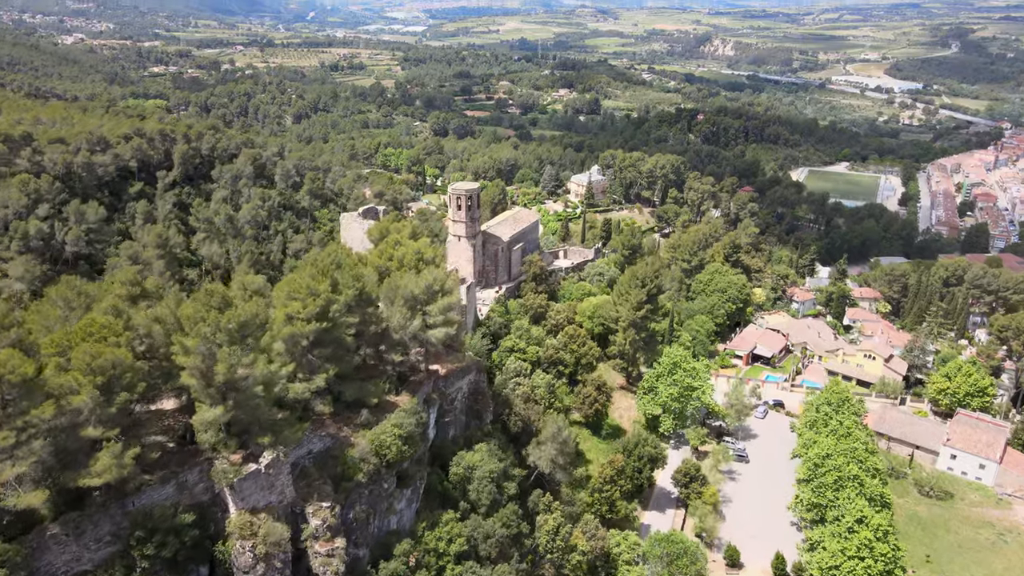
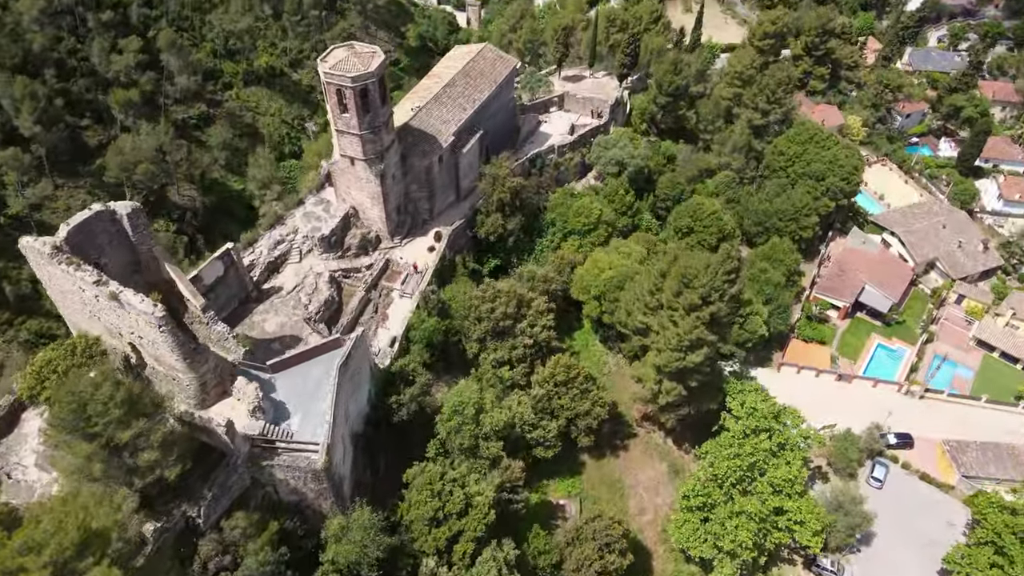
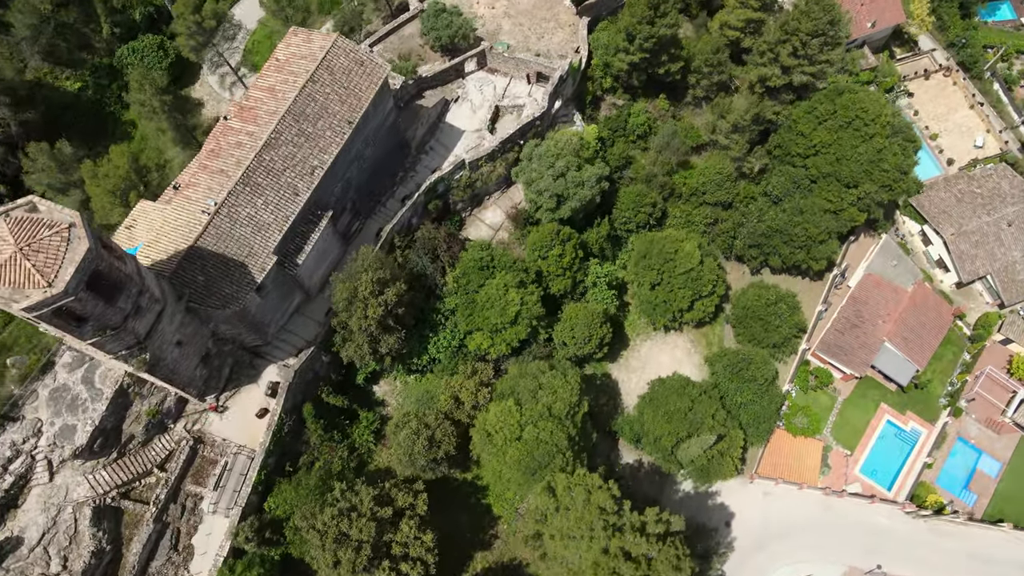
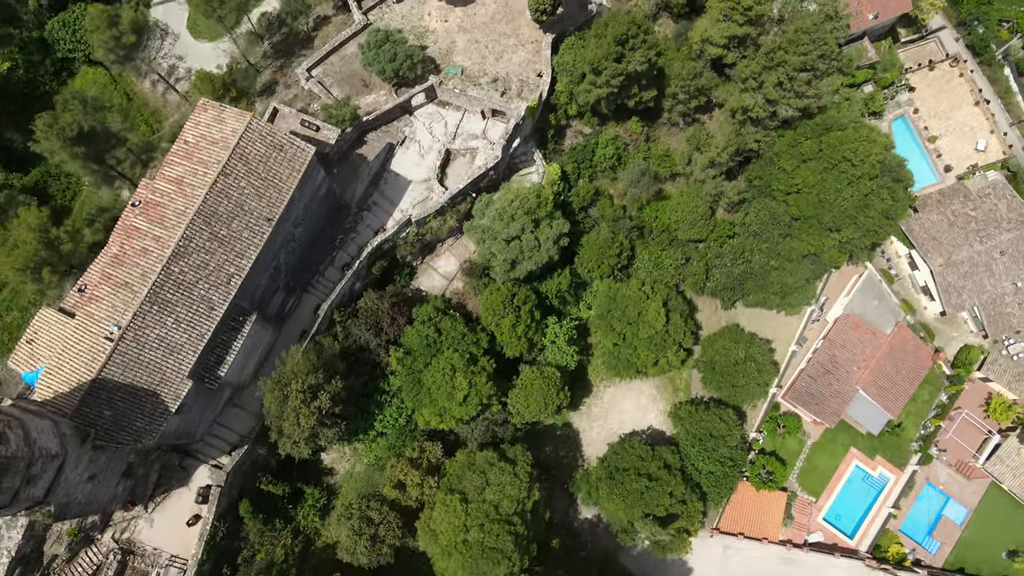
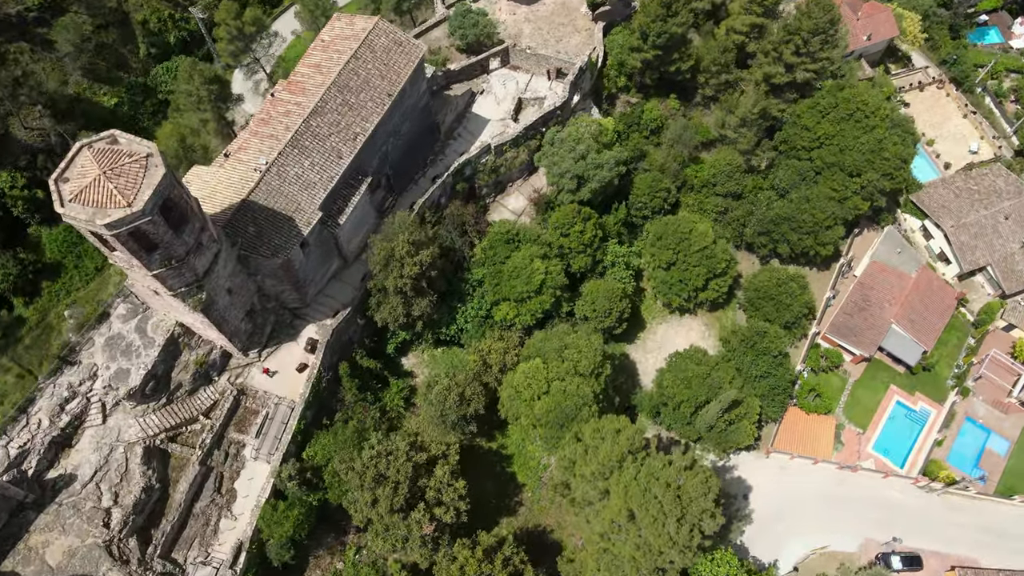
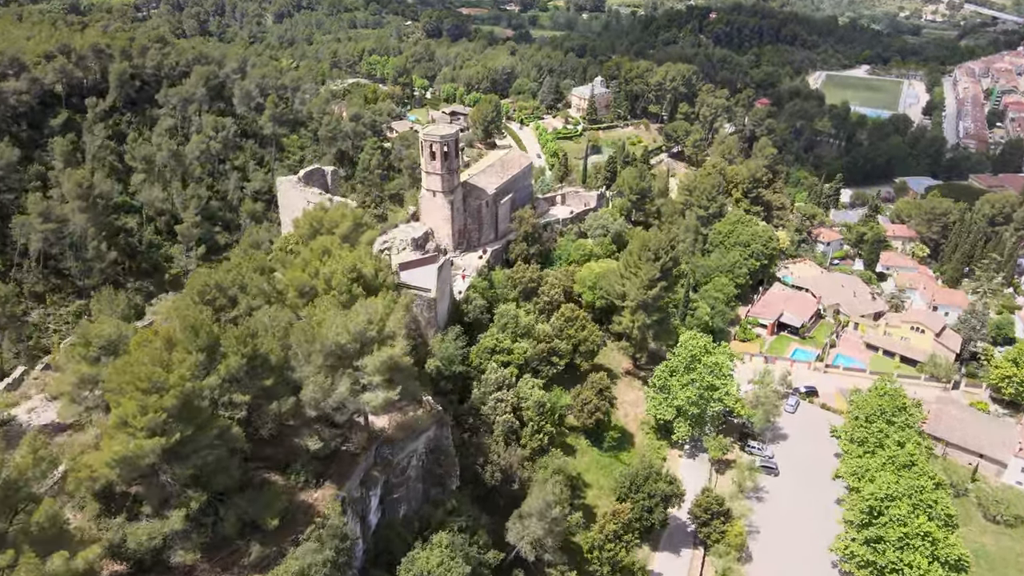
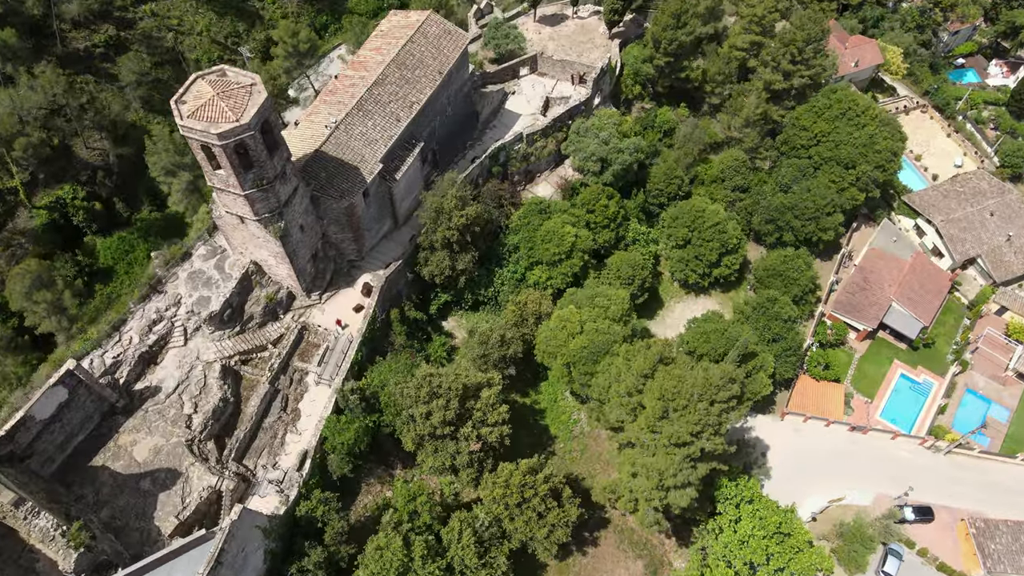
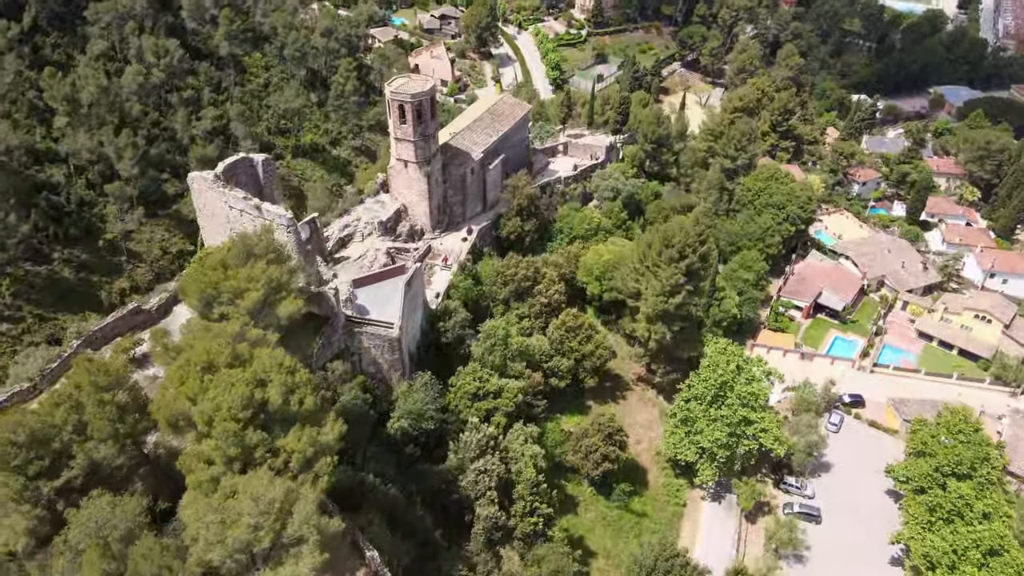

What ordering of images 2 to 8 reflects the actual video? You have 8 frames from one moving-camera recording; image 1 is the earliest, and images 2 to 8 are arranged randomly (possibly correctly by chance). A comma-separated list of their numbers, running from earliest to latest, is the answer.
6, 8, 2, 7, 5, 3, 4
